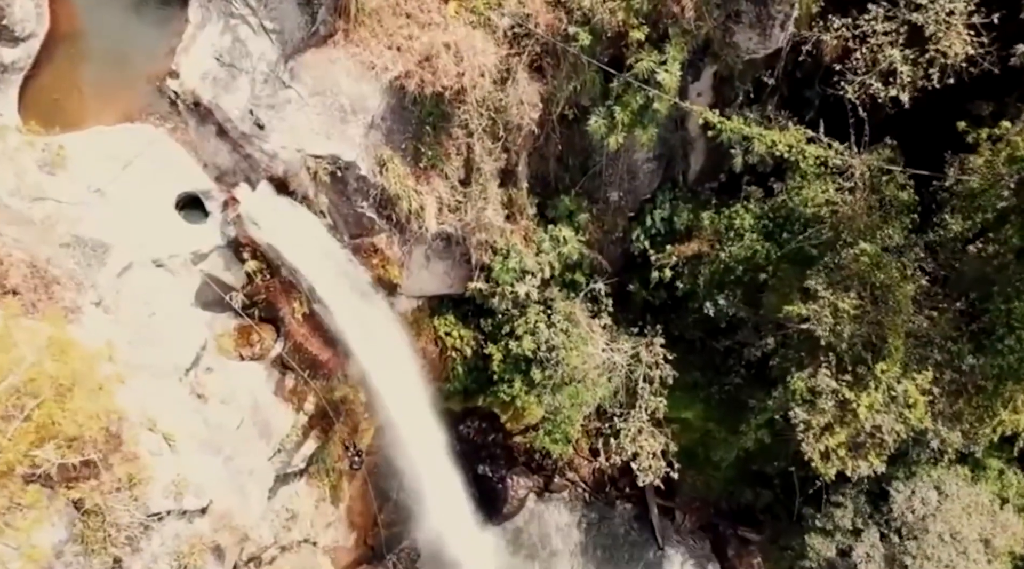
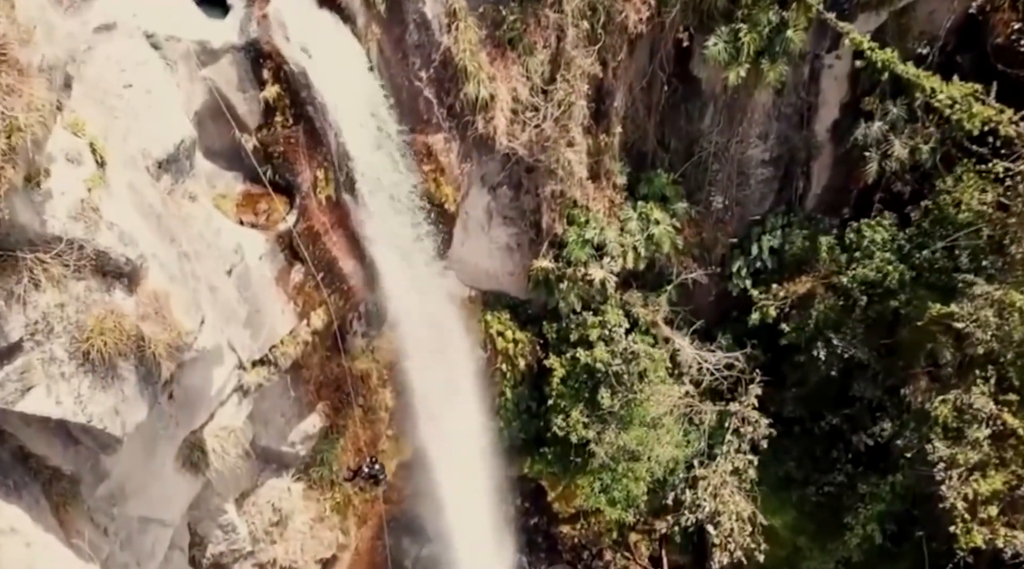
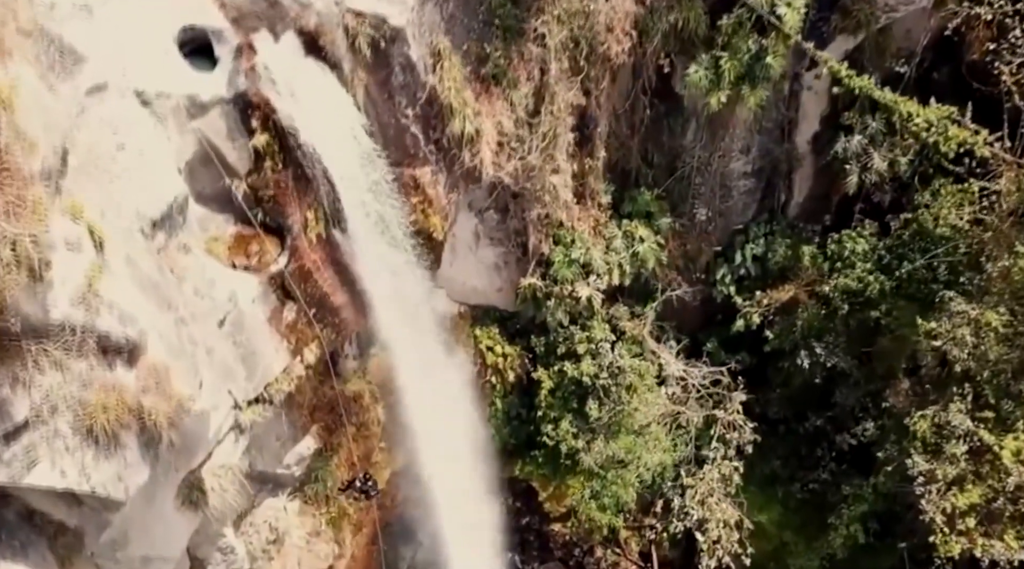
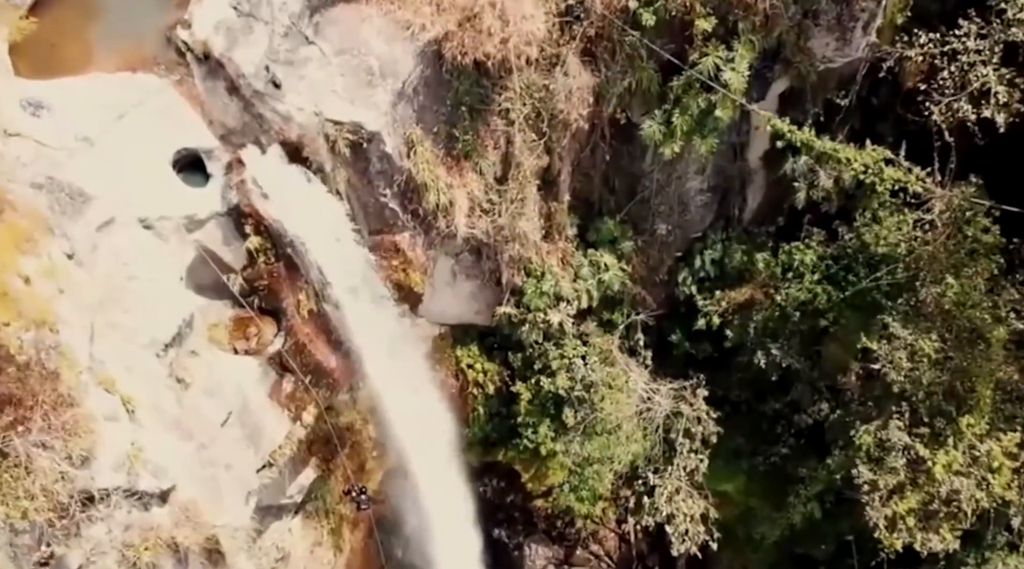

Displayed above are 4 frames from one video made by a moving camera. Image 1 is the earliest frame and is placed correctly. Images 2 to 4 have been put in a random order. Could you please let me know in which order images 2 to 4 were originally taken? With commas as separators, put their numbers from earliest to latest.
4, 3, 2
